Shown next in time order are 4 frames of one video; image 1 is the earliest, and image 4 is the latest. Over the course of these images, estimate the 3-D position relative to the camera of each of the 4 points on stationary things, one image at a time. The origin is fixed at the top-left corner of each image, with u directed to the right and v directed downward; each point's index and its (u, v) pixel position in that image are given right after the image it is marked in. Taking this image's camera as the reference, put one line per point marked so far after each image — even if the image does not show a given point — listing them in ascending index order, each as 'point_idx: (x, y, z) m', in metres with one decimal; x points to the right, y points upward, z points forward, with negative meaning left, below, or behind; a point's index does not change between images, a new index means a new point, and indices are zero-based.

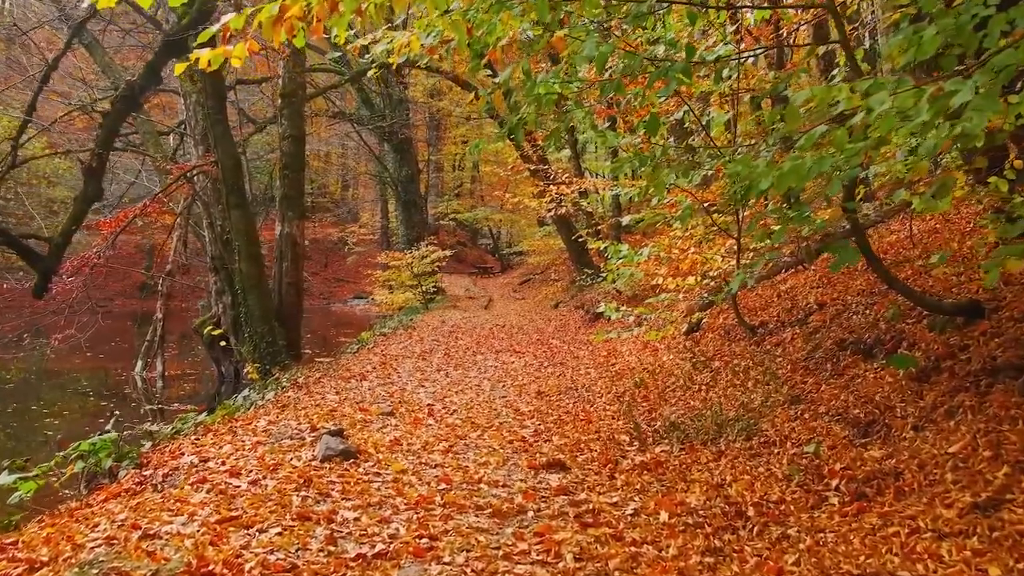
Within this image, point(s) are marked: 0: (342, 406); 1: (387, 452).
0: (-2.3, -1.6, +8.6) m
1: (-1.1, -1.5, +5.7) m
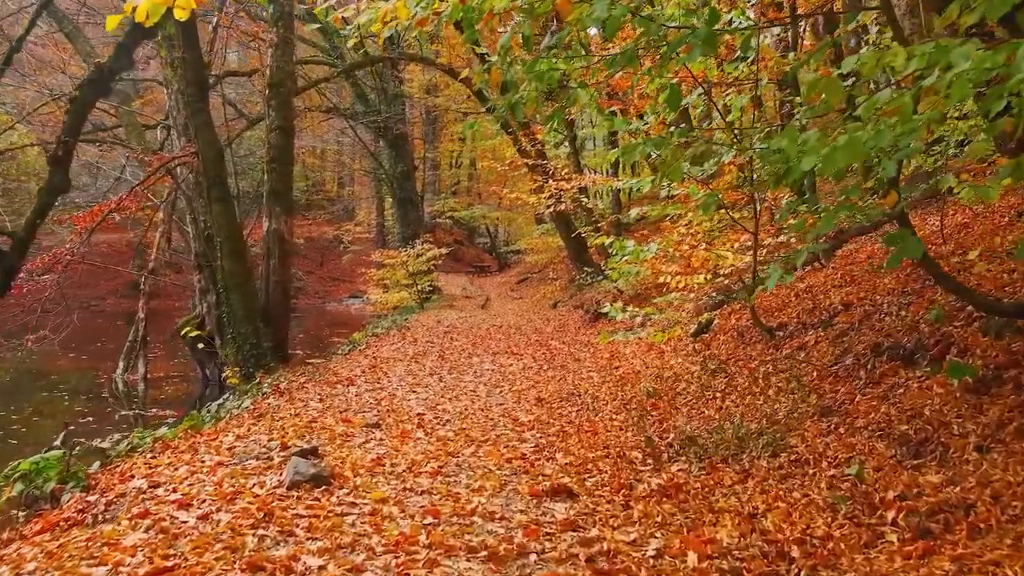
0: (-2.3, -1.6, +7.8) m
1: (-1.1, -1.5, +5.0) m
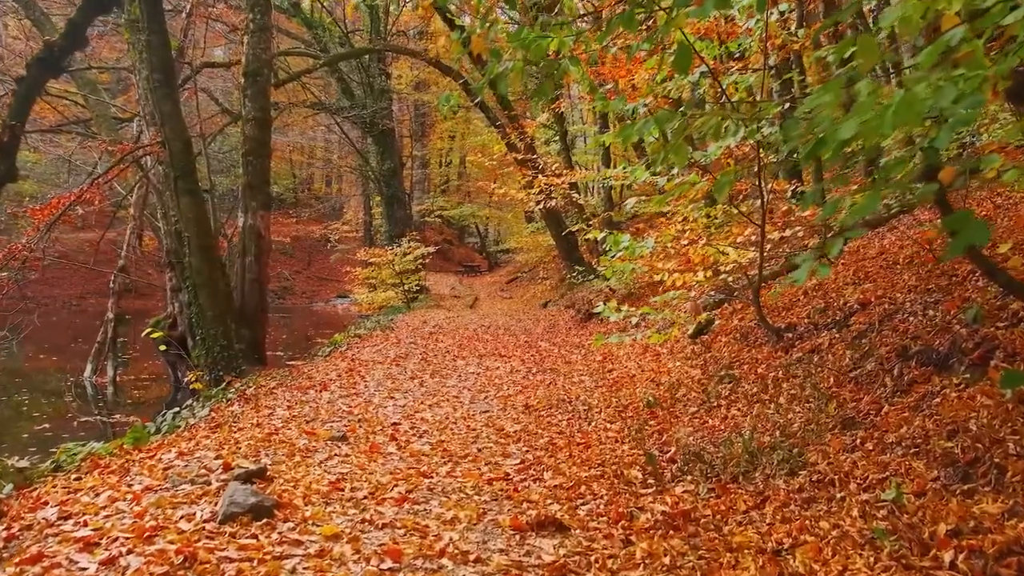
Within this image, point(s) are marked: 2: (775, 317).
0: (-2.5, -1.5, +7.1) m
1: (-1.3, -1.4, +4.2) m
2: (+3.5, -0.4, +8.5) m
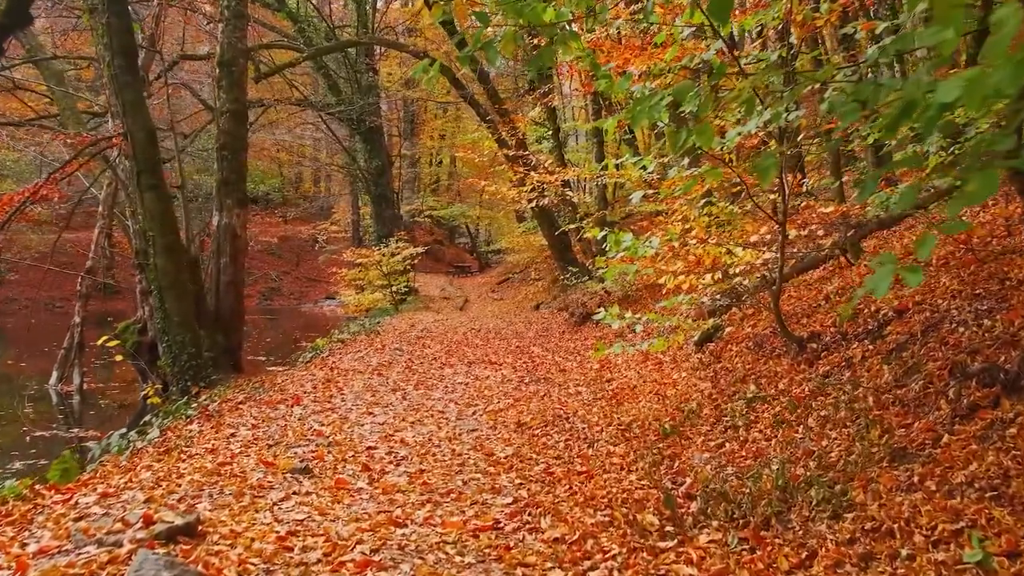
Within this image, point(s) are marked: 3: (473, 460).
0: (-2.6, -1.6, +6.2) m
1: (-1.3, -1.5, +3.3) m
2: (+3.4, -0.4, +7.7) m
3: (-0.4, -1.7, +6.2) m
